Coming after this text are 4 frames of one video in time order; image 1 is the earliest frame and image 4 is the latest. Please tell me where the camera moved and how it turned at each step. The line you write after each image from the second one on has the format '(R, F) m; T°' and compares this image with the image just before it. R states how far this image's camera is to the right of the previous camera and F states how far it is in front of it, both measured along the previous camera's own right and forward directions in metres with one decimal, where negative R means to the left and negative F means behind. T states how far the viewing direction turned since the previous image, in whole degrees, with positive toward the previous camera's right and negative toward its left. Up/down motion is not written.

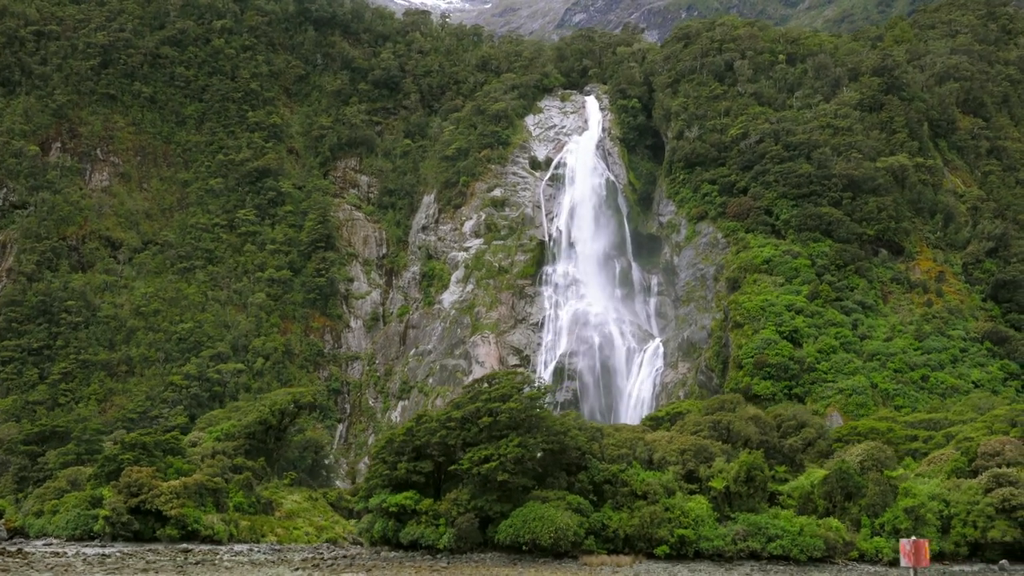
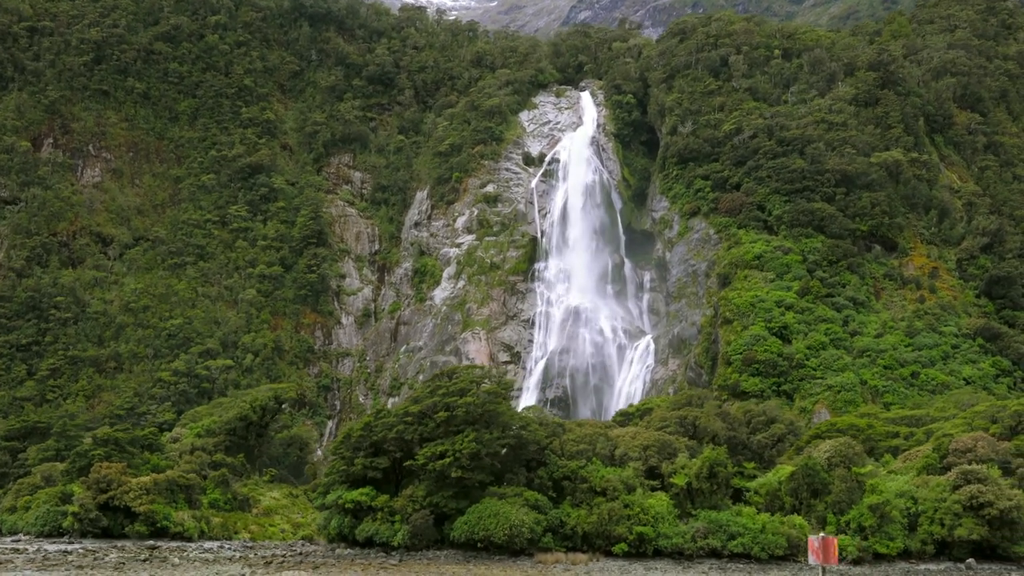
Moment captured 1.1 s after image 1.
(+0.7, +0.3) m; 0°
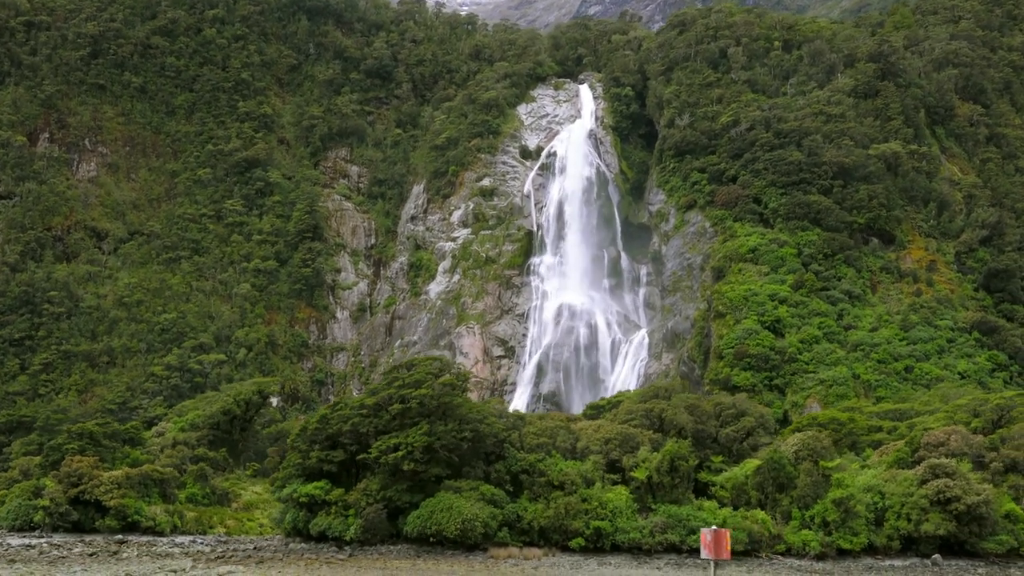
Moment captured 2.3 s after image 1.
(+0.7, +0.3) m; -1°
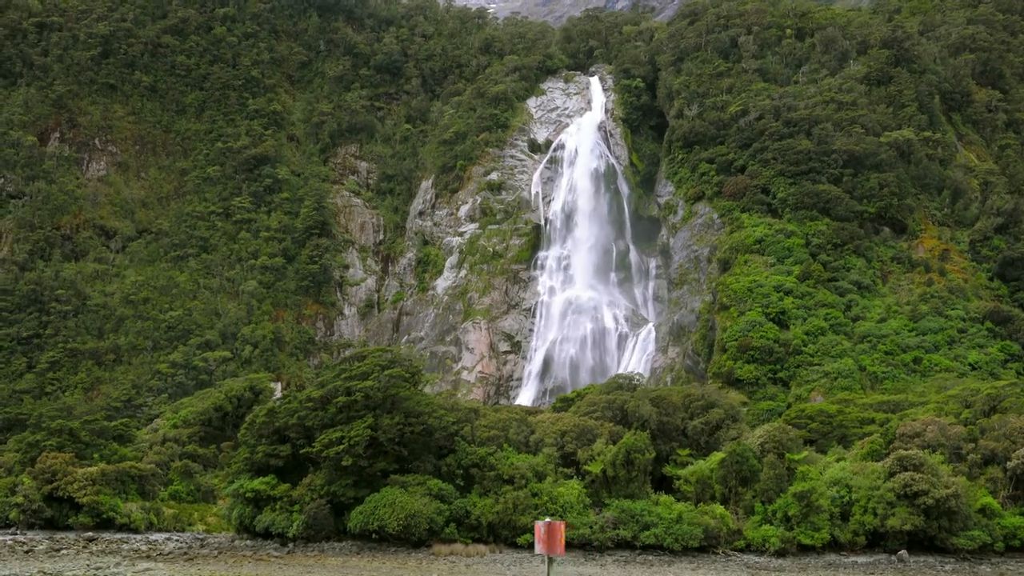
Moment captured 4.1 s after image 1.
(+1.0, +0.5) m; -2°
